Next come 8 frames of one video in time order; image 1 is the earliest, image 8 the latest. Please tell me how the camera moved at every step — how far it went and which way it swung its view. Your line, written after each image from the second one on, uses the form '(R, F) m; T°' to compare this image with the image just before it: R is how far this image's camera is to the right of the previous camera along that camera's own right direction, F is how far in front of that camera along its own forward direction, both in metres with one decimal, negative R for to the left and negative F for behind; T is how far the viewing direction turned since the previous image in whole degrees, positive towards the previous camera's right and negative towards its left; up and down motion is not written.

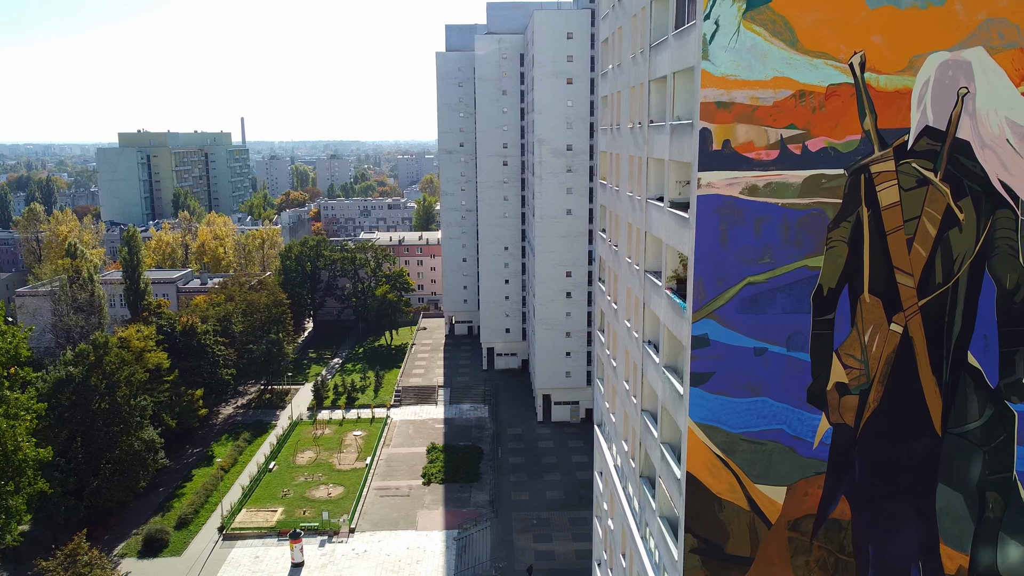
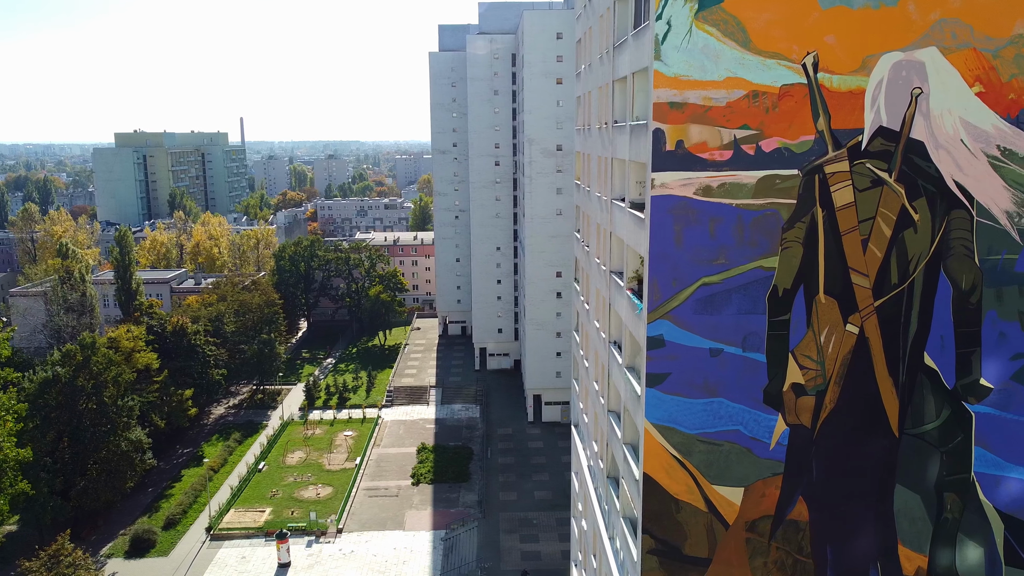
(+0.9, 0.0) m; 0°
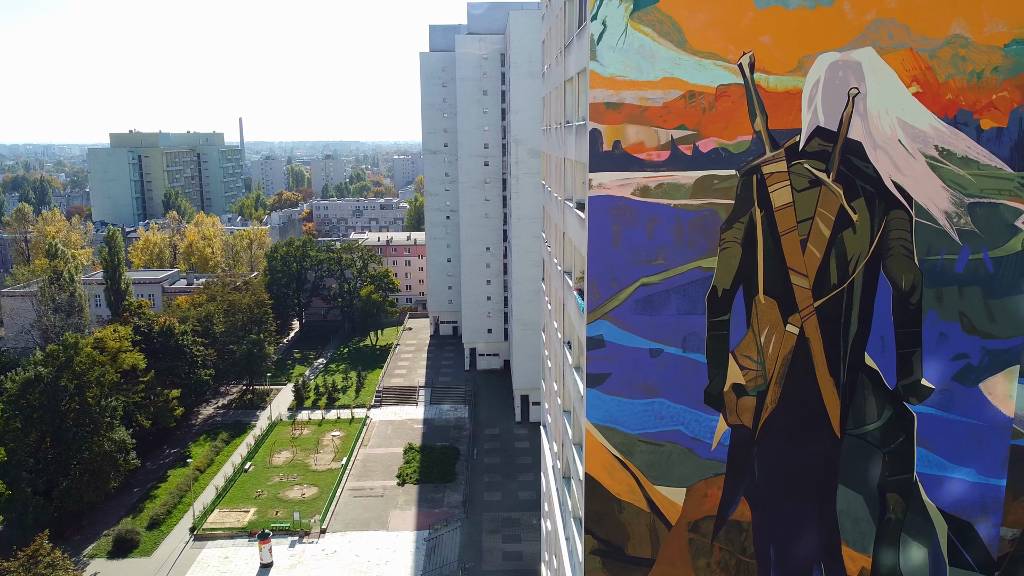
(+1.1, 0.0) m; 0°
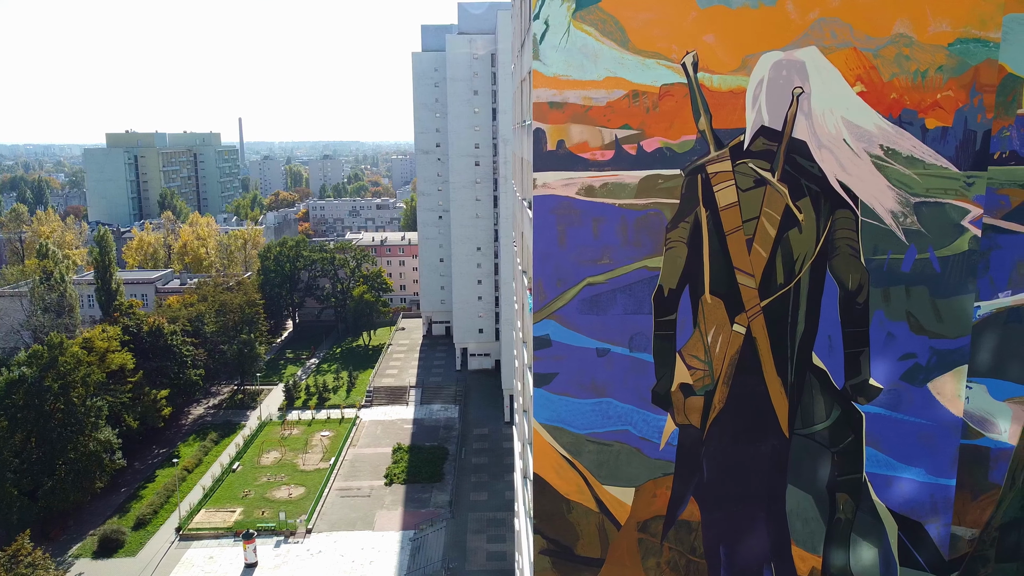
(+1.0, 0.0) m; 0°
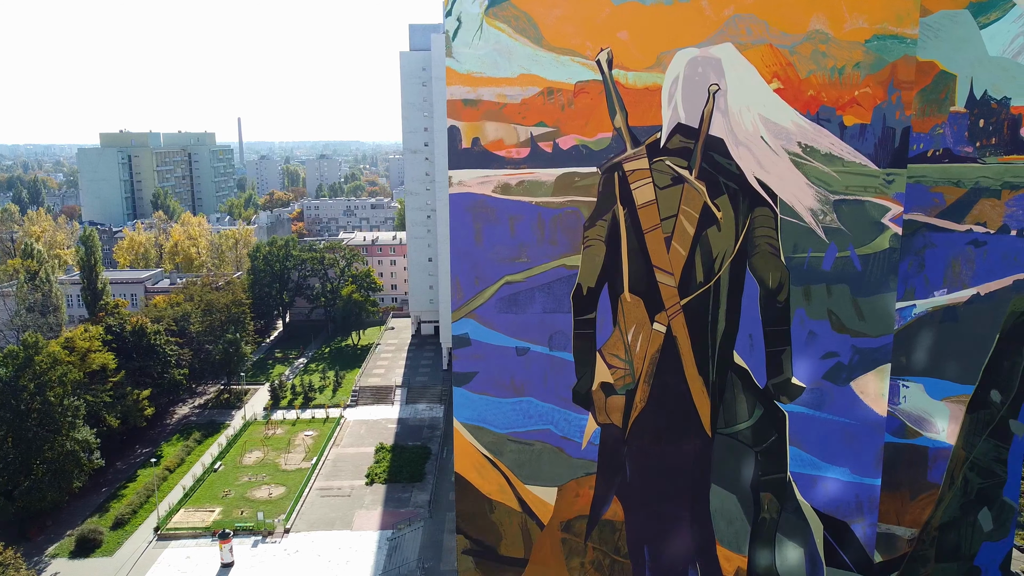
(+1.5, +0.1) m; 0°
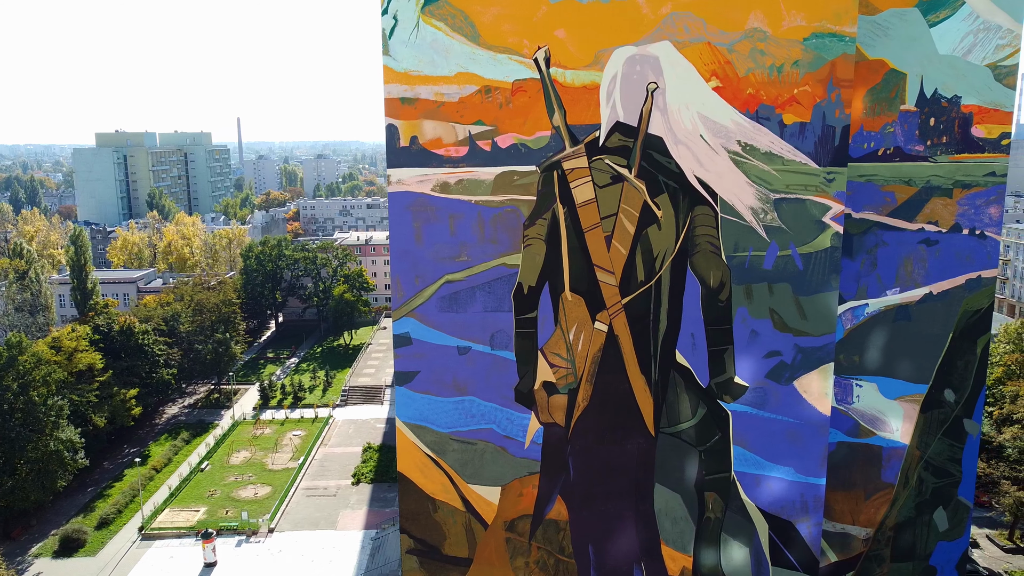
(+1.1, 0.0) m; 0°
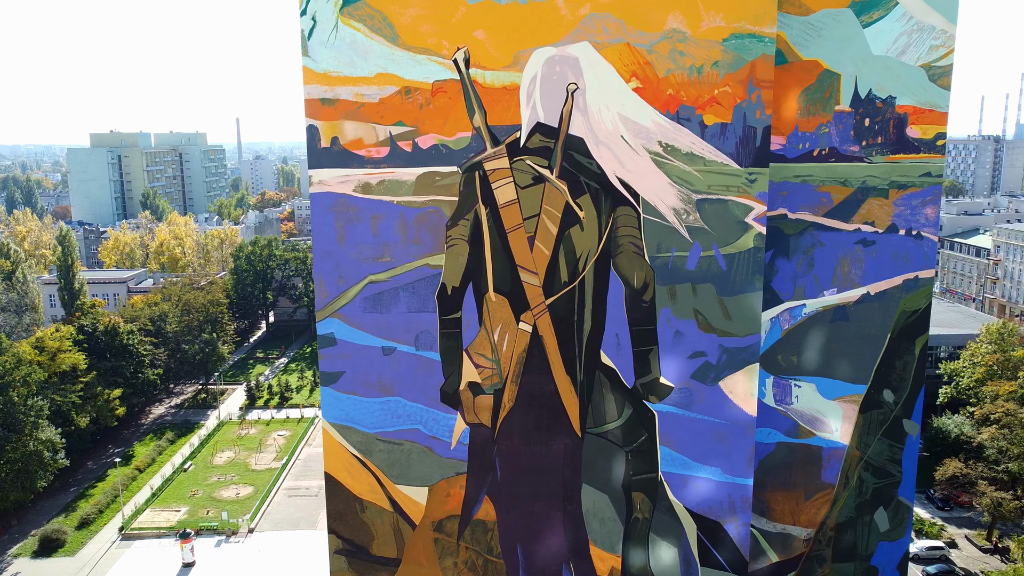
(+1.4, 0.0) m; 0°
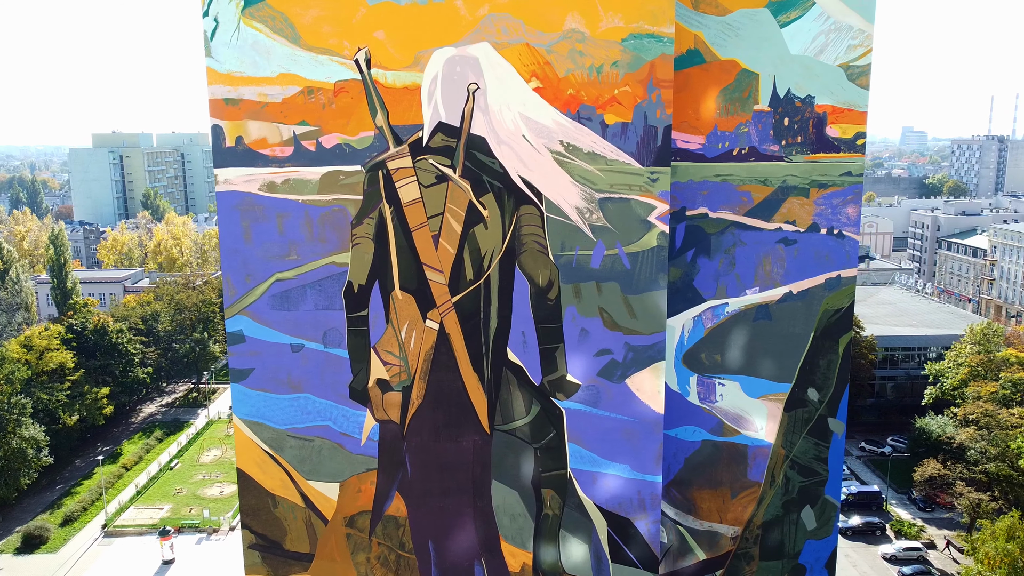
(+1.9, -0.1) m; -1°
